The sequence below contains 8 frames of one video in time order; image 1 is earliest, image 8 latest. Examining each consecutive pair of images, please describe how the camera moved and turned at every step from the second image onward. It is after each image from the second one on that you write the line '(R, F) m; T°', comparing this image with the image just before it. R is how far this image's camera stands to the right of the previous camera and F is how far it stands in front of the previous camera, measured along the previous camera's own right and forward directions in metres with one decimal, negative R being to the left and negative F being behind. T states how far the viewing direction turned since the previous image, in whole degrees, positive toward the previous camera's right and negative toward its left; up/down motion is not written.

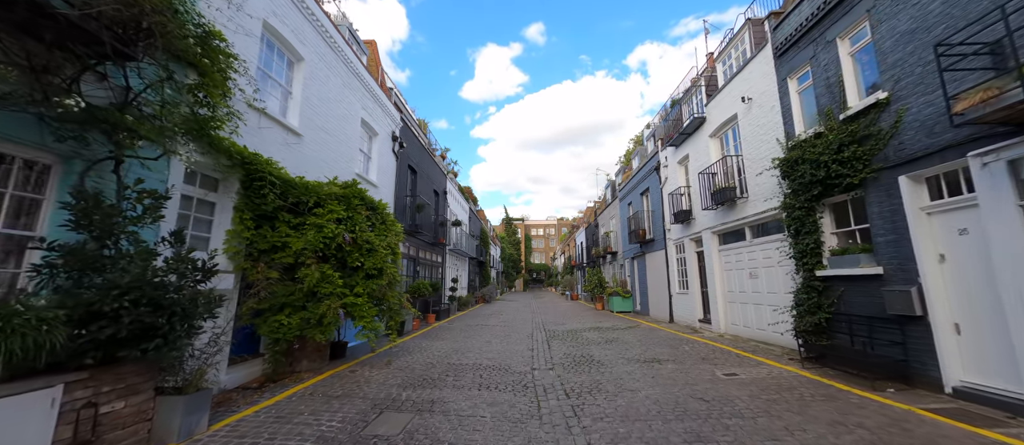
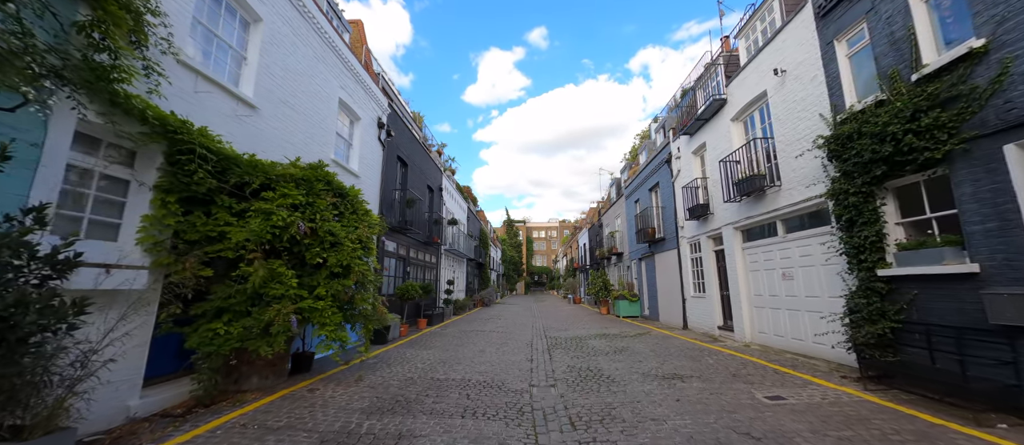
(+0.1, +1.0) m; 0°
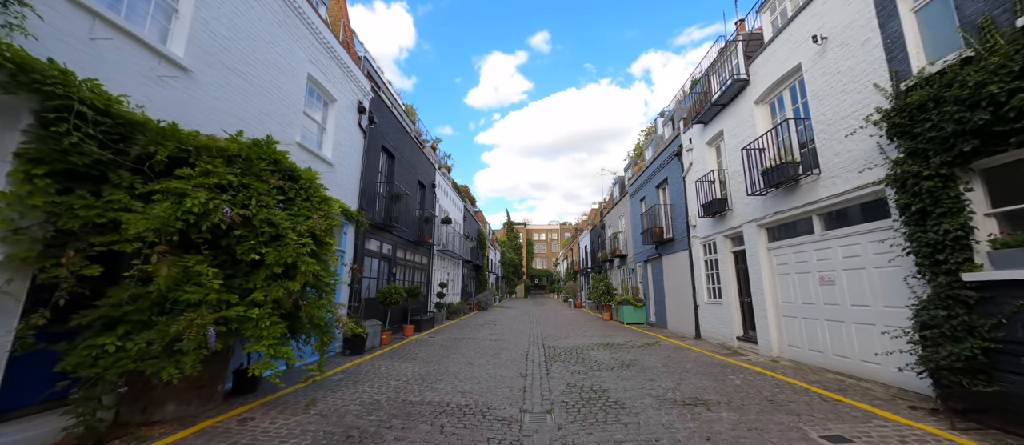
(+0.2, +0.9) m; 0°
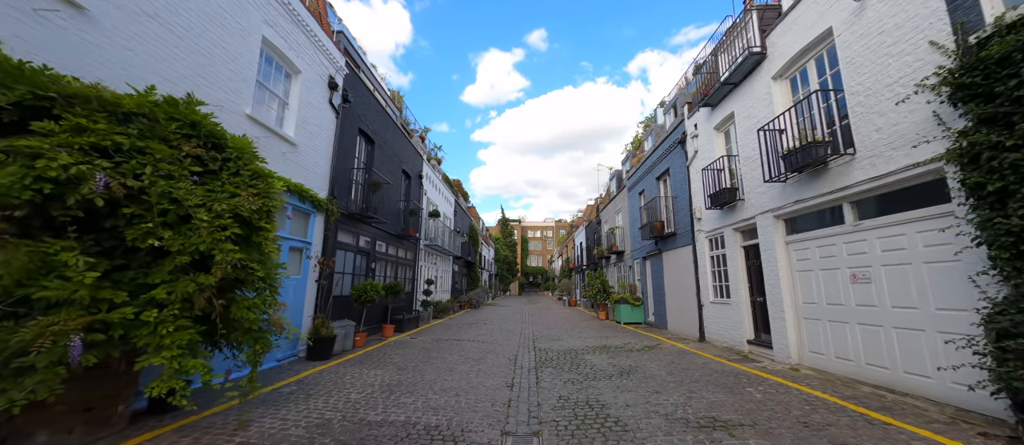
(+0.2, +0.8) m; +1°
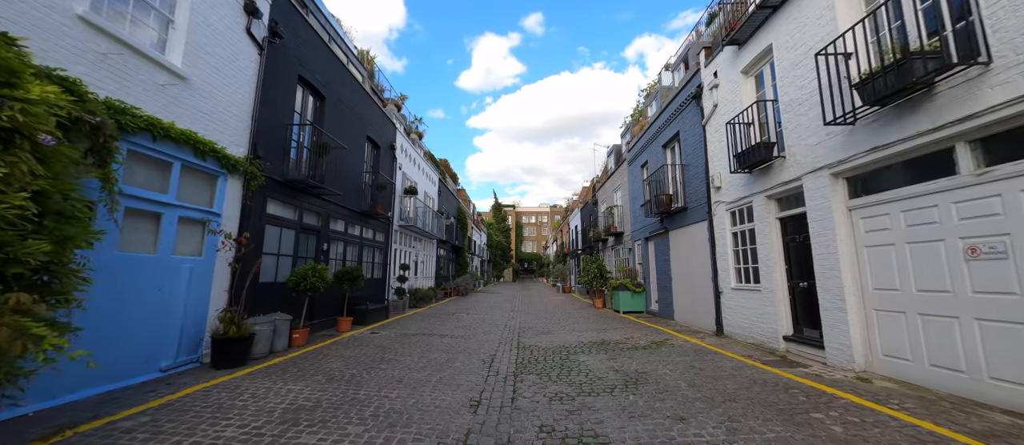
(+0.3, +1.6) m; +1°
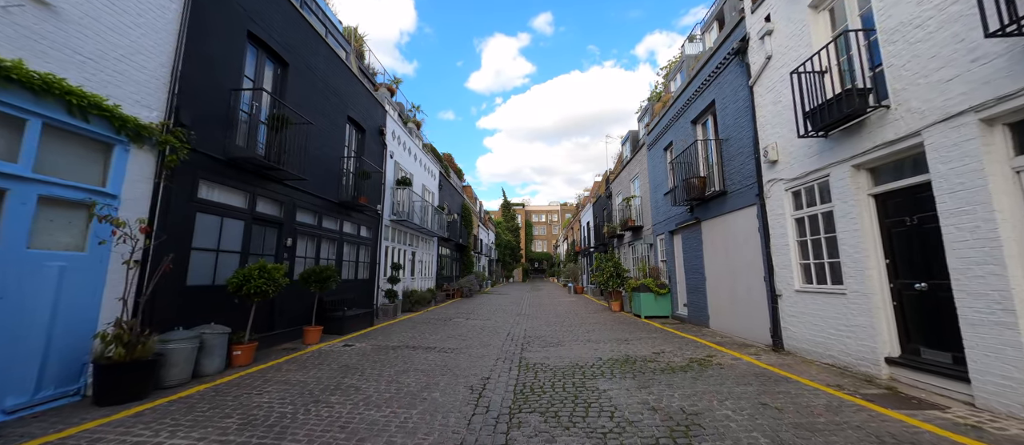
(+0.2, +1.4) m; -2°
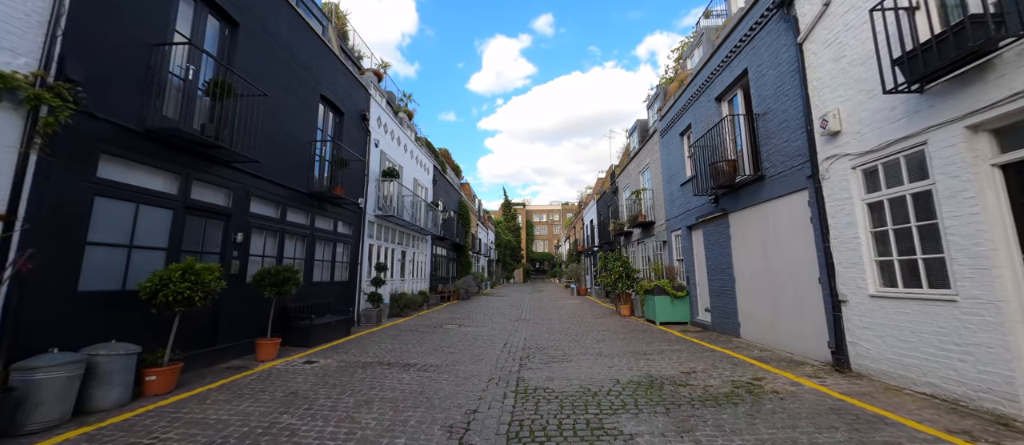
(+0.1, +1.1) m; 0°
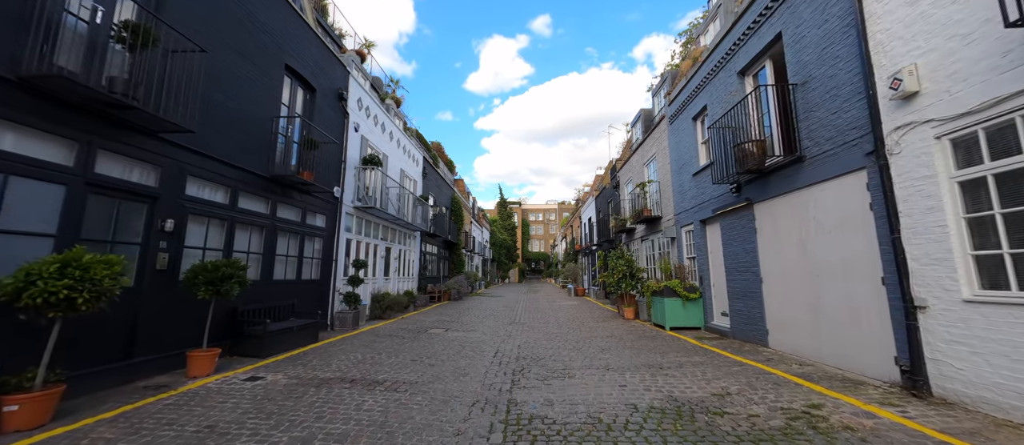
(+0.1, +1.0) m; +1°
